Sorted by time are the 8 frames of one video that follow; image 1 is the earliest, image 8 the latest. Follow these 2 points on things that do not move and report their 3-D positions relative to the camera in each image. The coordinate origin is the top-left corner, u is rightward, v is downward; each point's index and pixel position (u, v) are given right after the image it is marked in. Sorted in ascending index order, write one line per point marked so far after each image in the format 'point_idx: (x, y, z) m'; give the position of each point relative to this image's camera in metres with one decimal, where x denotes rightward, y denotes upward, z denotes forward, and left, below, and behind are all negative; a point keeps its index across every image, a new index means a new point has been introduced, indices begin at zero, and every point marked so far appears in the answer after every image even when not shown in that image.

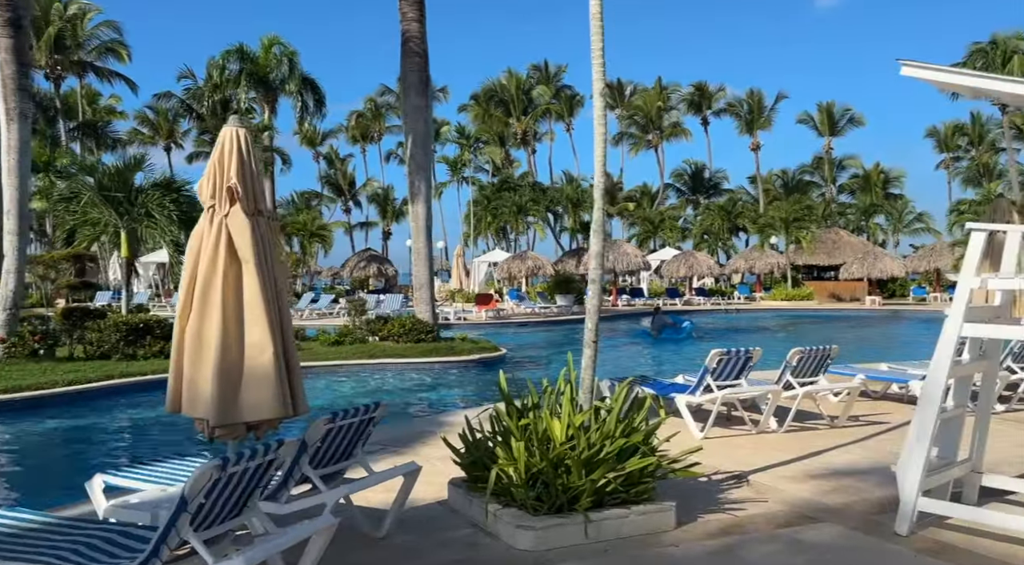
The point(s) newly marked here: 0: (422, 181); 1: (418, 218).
0: (-1.6, +1.9, +15.6) m
1: (-1.7, +1.2, +15.7) m
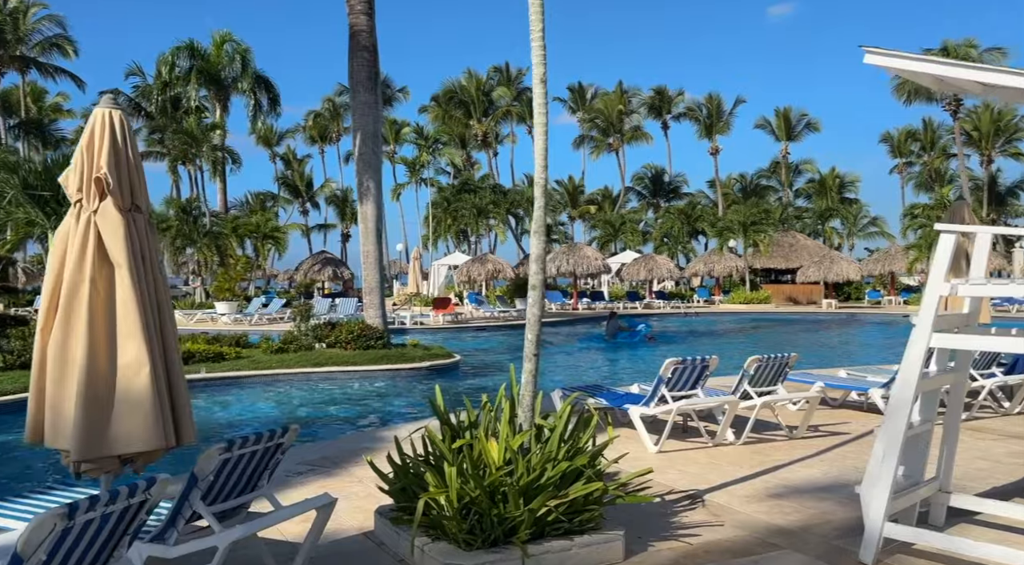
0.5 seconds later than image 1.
0: (-2.4, +1.8, +15.0) m
1: (-2.5, +1.1, +15.1) m
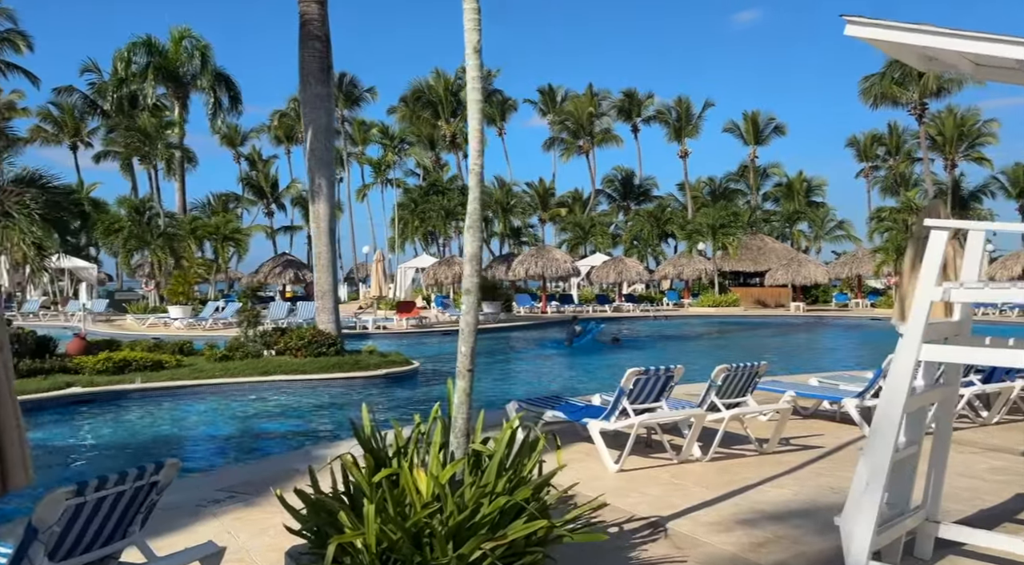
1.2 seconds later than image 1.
0: (-3.1, +1.7, +14.3) m
1: (-3.2, +1.1, +14.4) m
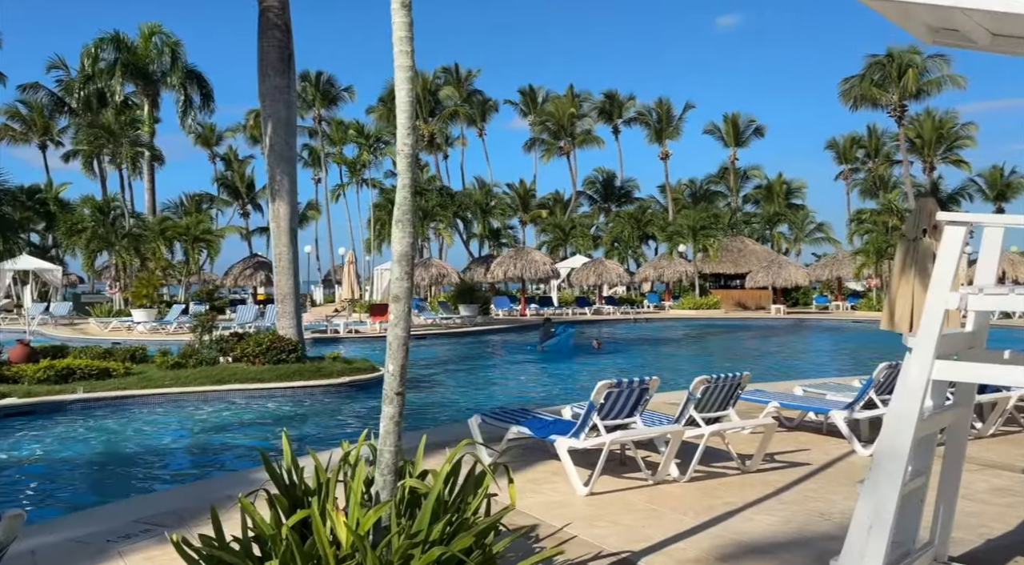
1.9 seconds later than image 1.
0: (-3.5, +1.7, +13.6) m
1: (-3.6, +1.0, +13.6) m
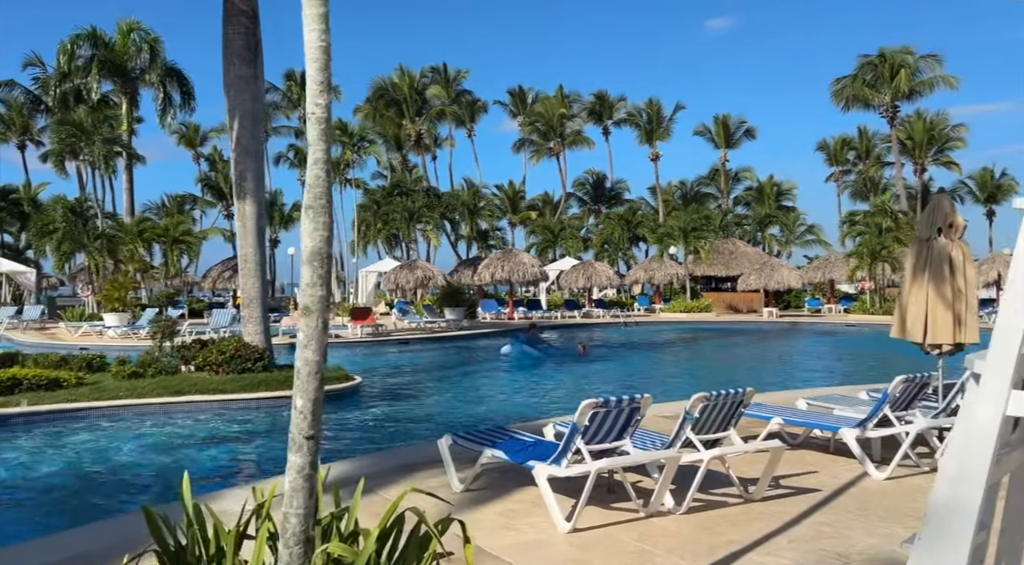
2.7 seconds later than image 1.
0: (-3.8, +1.7, +12.7) m
1: (-3.9, +1.0, +12.8) m
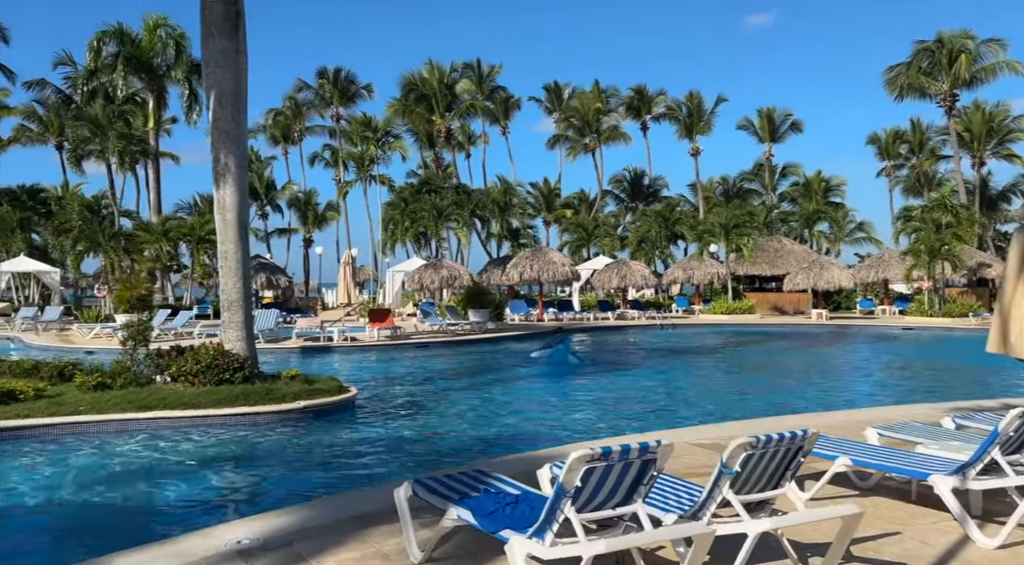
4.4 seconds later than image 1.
0: (-3.6, +1.7, +11.3) m
1: (-3.7, +1.0, +11.3) m
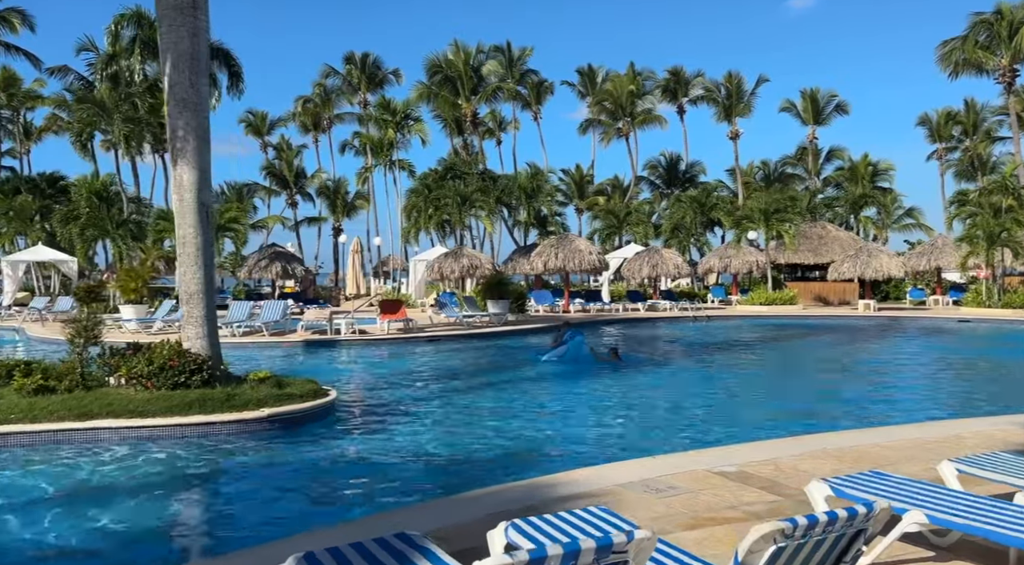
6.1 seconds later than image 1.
0: (-3.6, +1.8, +9.9) m
1: (-3.7, +1.1, +9.9) m
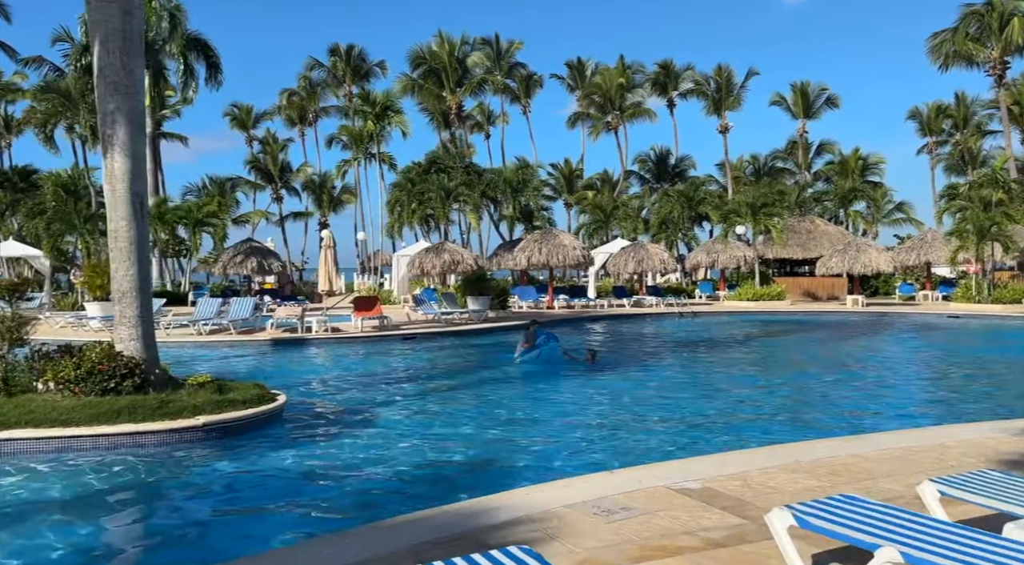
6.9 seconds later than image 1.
0: (-4.1, +1.8, +9.1) m
1: (-4.2, +1.1, +9.2) m
